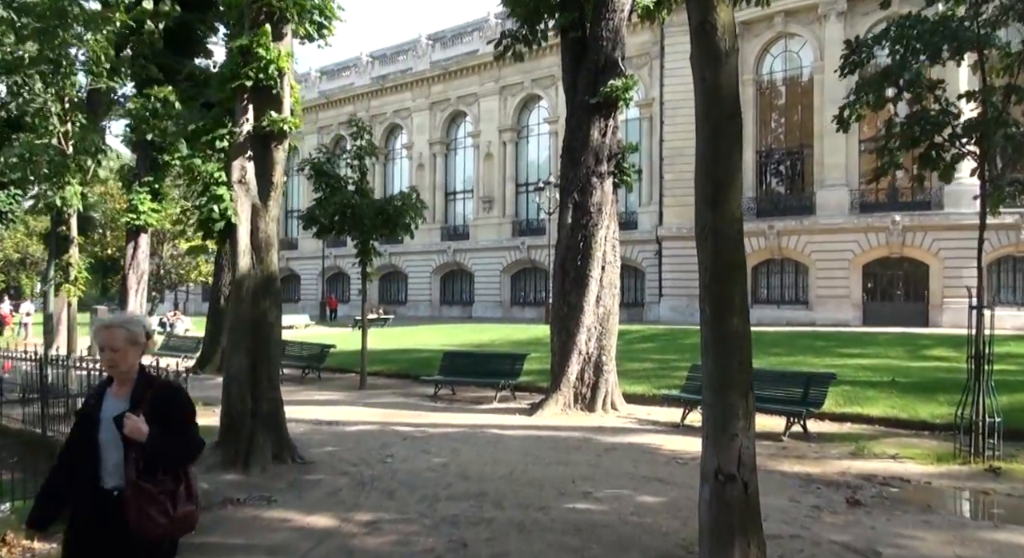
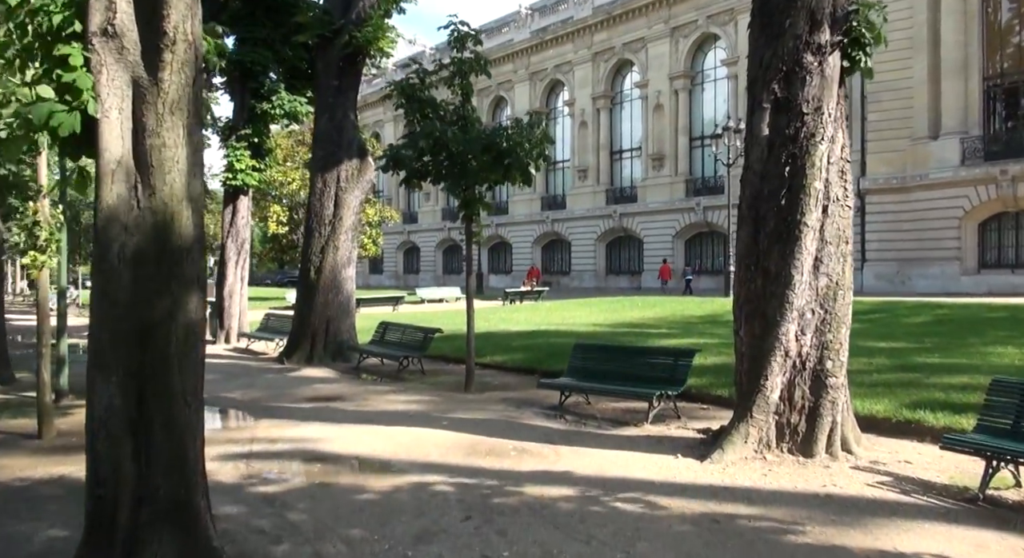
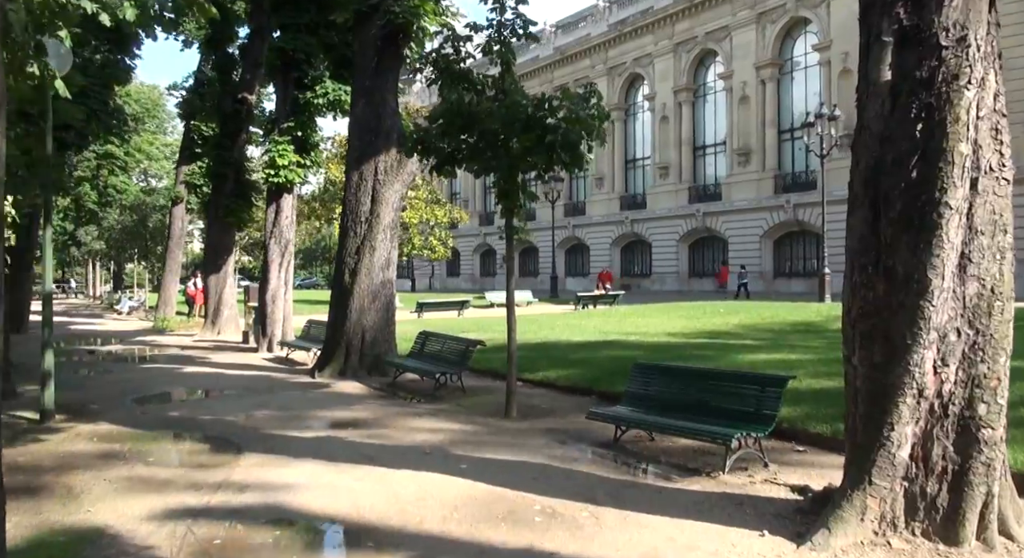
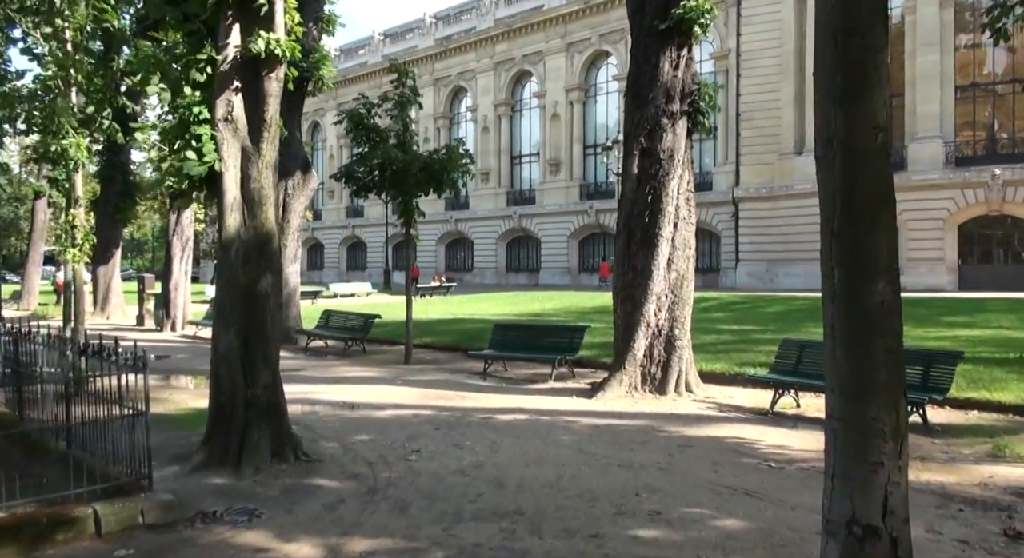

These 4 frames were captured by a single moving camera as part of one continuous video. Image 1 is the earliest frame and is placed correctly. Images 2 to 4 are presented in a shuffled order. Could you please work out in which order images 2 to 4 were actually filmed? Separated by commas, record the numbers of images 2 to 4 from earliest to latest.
4, 2, 3
